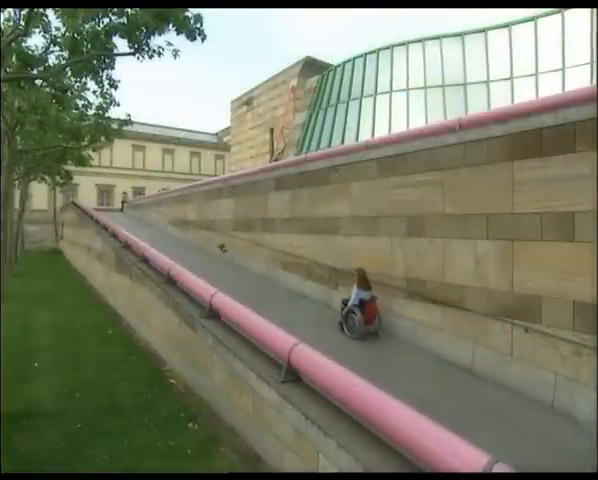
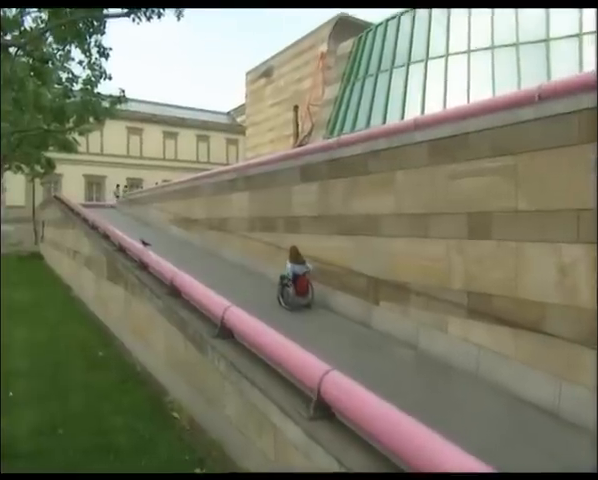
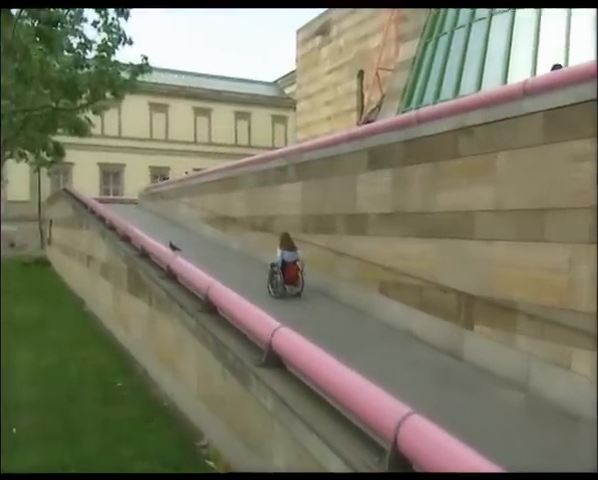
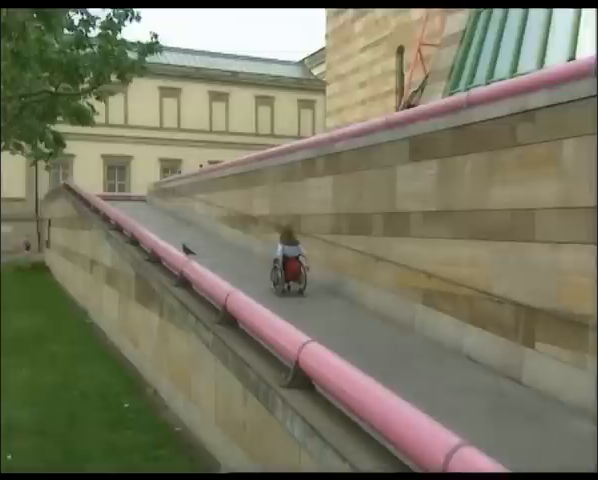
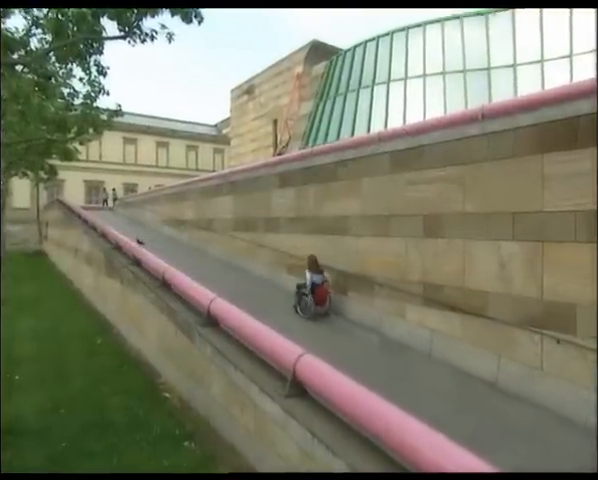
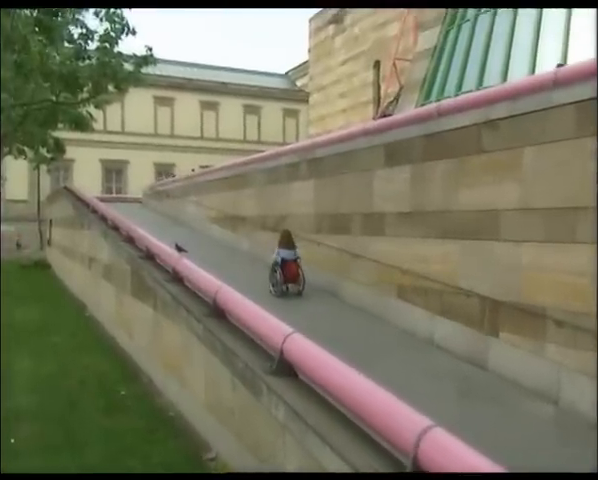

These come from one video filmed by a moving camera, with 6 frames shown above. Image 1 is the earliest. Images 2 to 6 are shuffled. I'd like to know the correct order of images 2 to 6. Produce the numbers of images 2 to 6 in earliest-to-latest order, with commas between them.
5, 2, 3, 6, 4
